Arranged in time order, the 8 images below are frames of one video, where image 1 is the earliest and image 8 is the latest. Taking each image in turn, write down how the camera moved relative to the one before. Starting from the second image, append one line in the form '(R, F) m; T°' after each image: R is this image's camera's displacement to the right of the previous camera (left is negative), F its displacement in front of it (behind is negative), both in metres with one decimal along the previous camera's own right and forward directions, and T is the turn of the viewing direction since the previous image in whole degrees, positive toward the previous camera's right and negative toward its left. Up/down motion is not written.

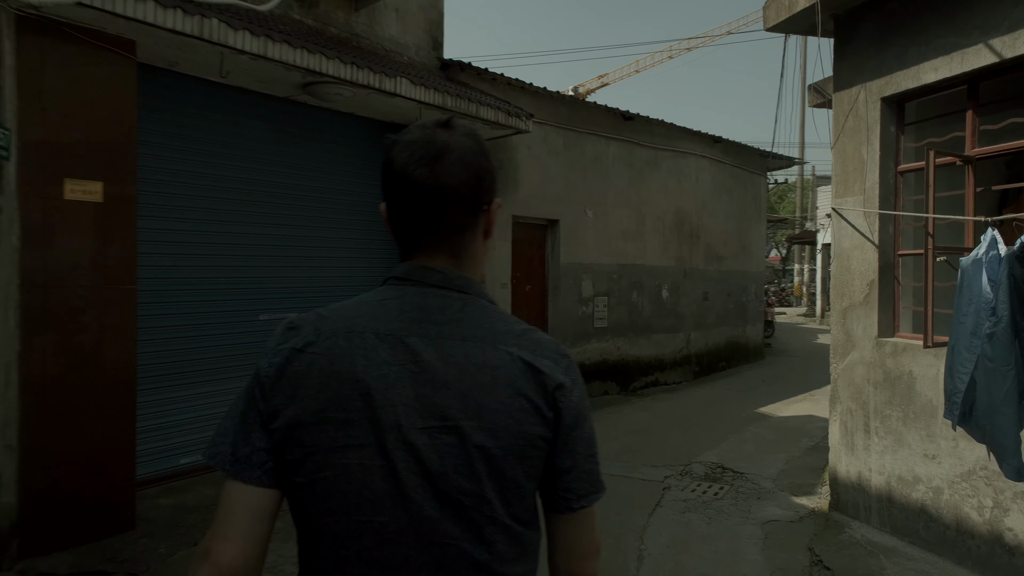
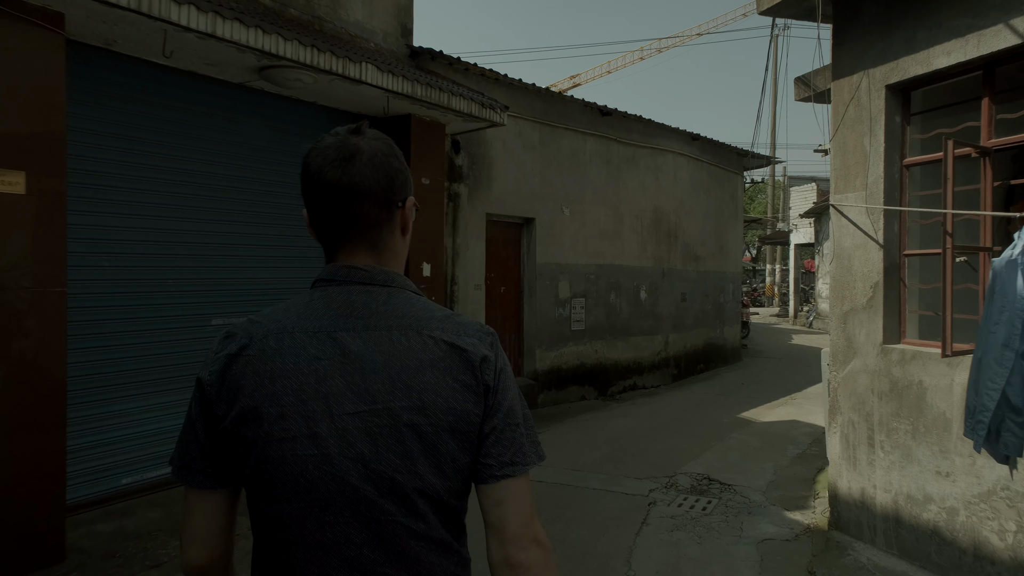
(0.0, +0.4) m; +2°
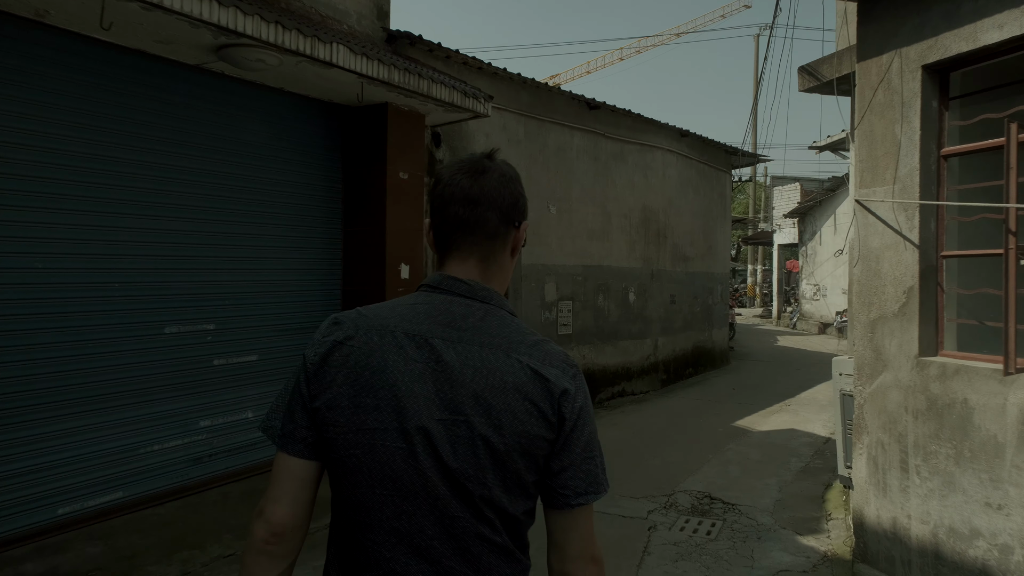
(-0.1, +0.5) m; +2°
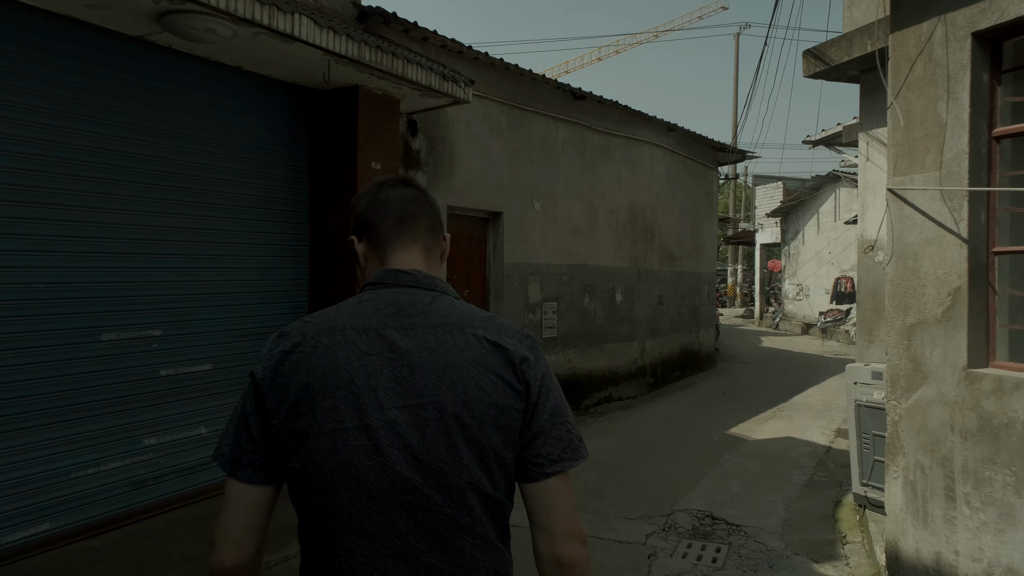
(0.0, +0.5) m; +2°
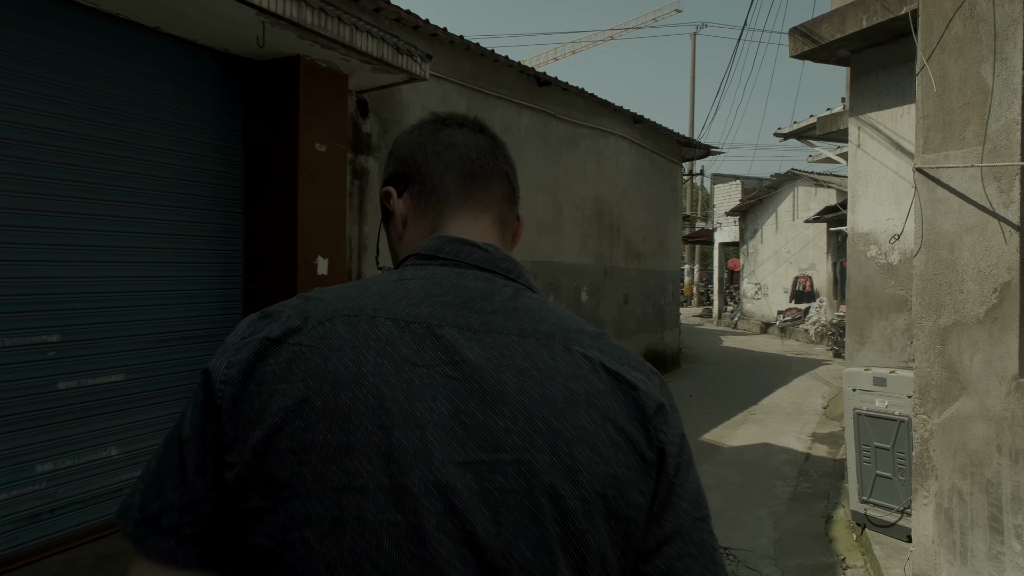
(0.0, +0.6) m; +4°
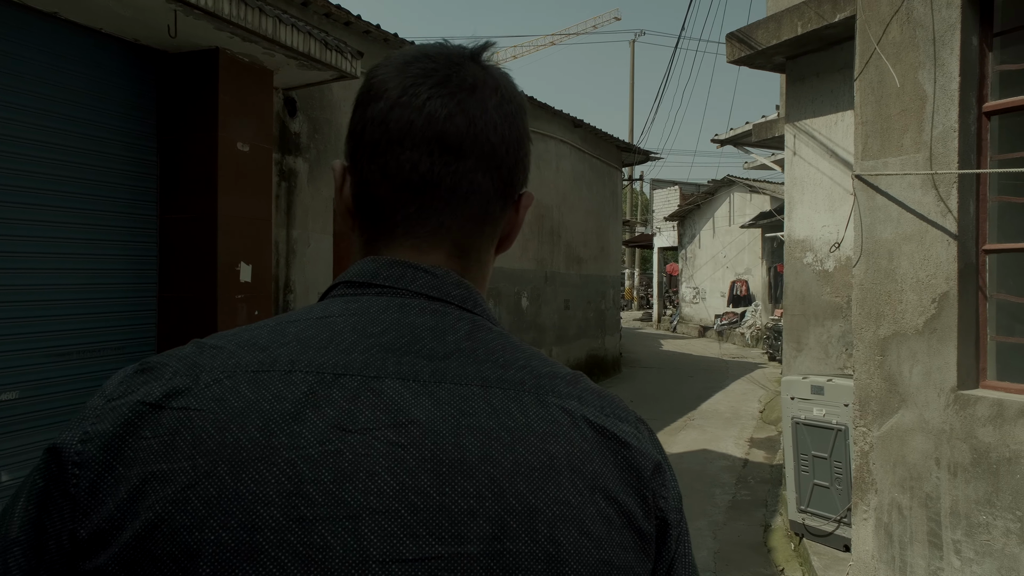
(+0.1, +0.2) m; +5°
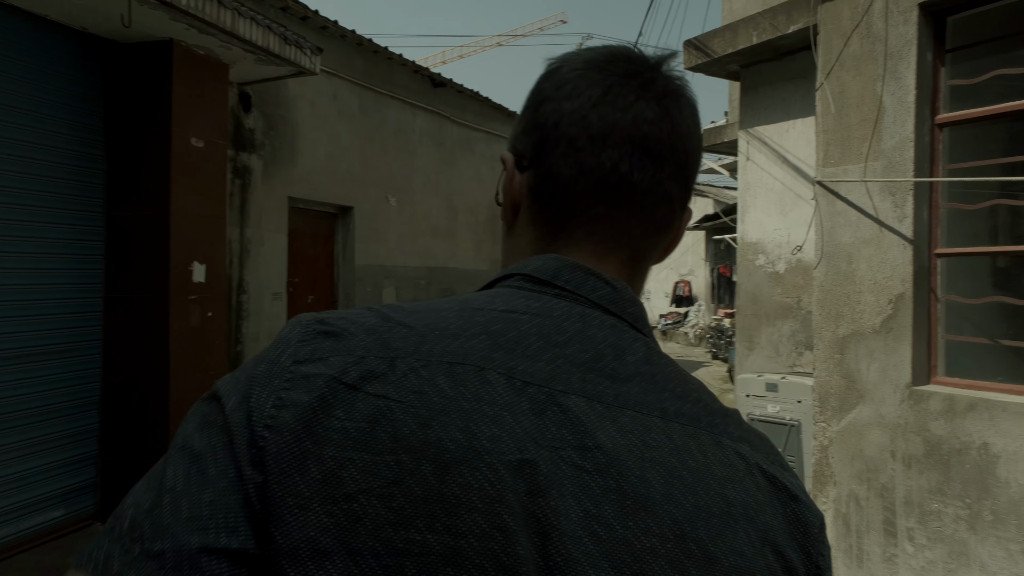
(-0.1, 0.0) m; +4°
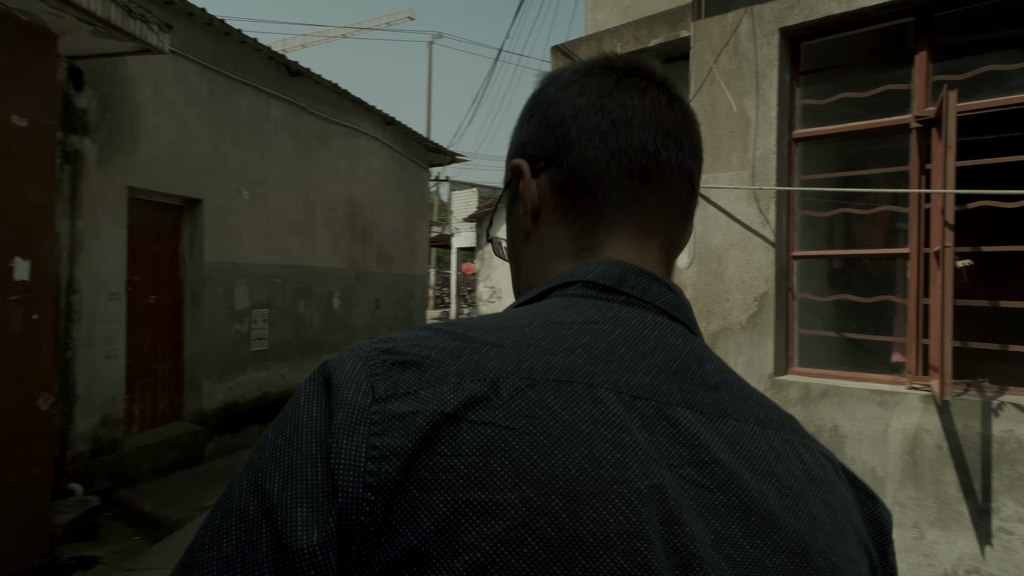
(-0.1, +0.1) m; +12°
